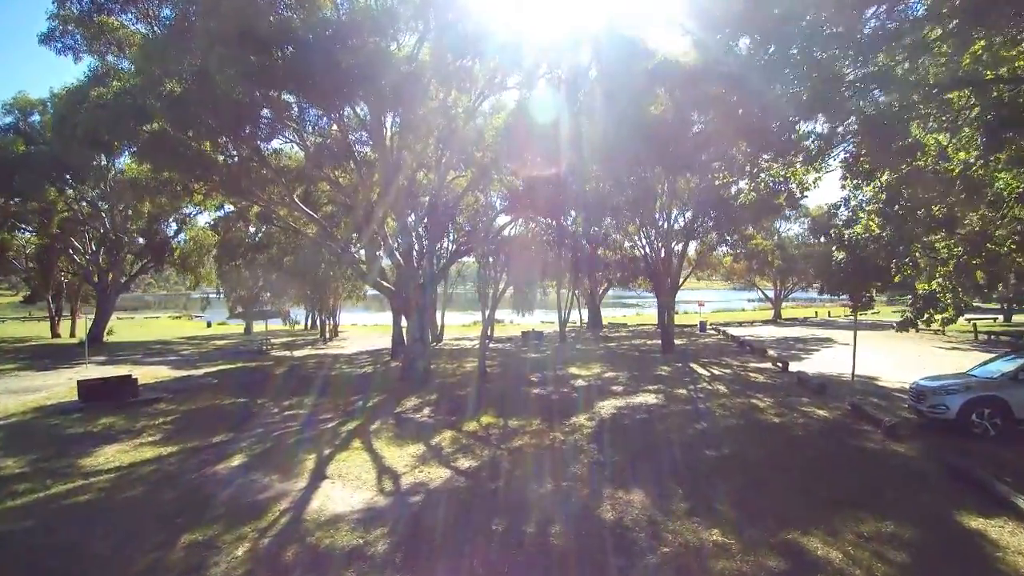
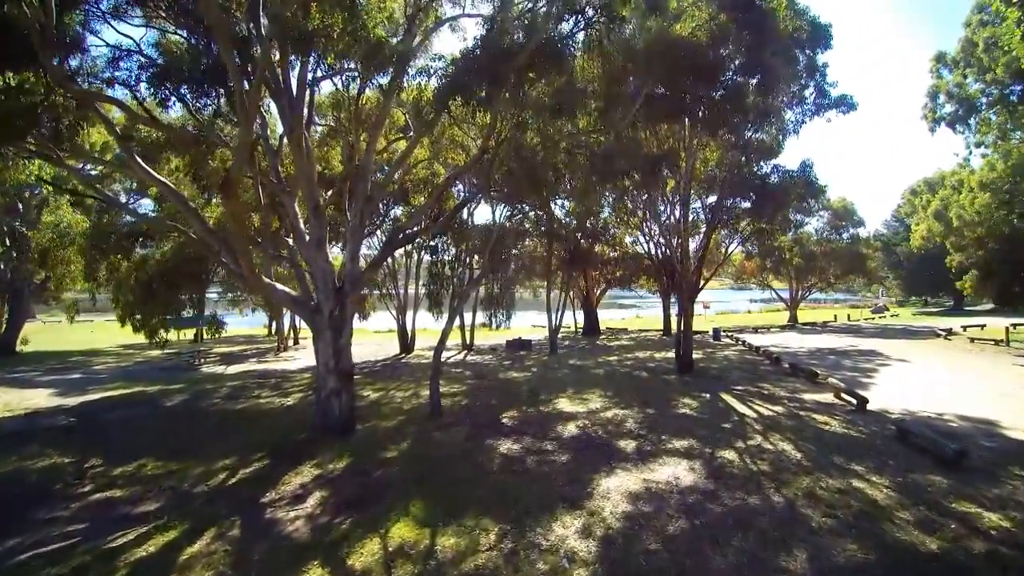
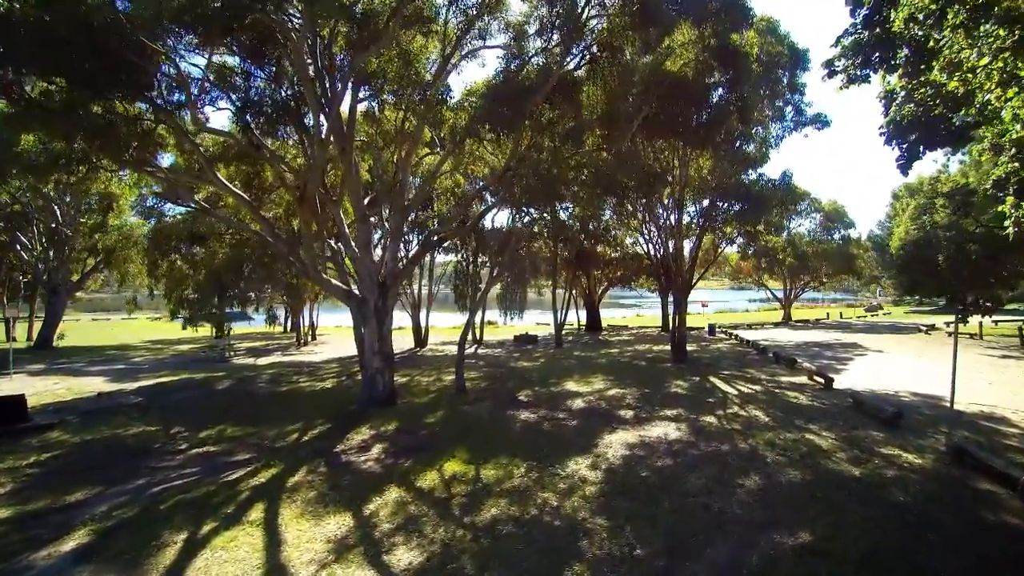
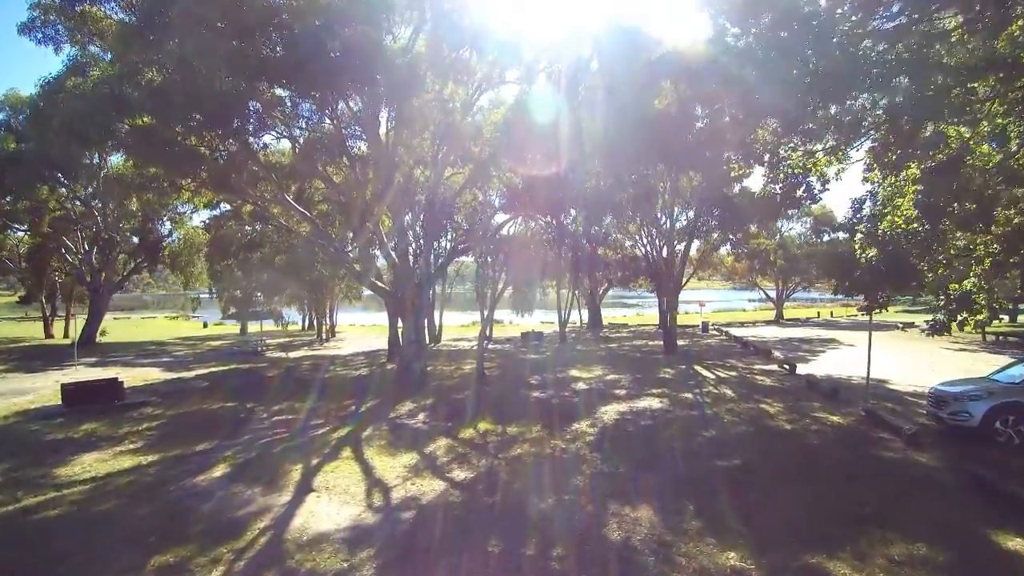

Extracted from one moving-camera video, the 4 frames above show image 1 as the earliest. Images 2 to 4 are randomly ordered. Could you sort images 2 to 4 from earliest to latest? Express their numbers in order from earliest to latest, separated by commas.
4, 3, 2
